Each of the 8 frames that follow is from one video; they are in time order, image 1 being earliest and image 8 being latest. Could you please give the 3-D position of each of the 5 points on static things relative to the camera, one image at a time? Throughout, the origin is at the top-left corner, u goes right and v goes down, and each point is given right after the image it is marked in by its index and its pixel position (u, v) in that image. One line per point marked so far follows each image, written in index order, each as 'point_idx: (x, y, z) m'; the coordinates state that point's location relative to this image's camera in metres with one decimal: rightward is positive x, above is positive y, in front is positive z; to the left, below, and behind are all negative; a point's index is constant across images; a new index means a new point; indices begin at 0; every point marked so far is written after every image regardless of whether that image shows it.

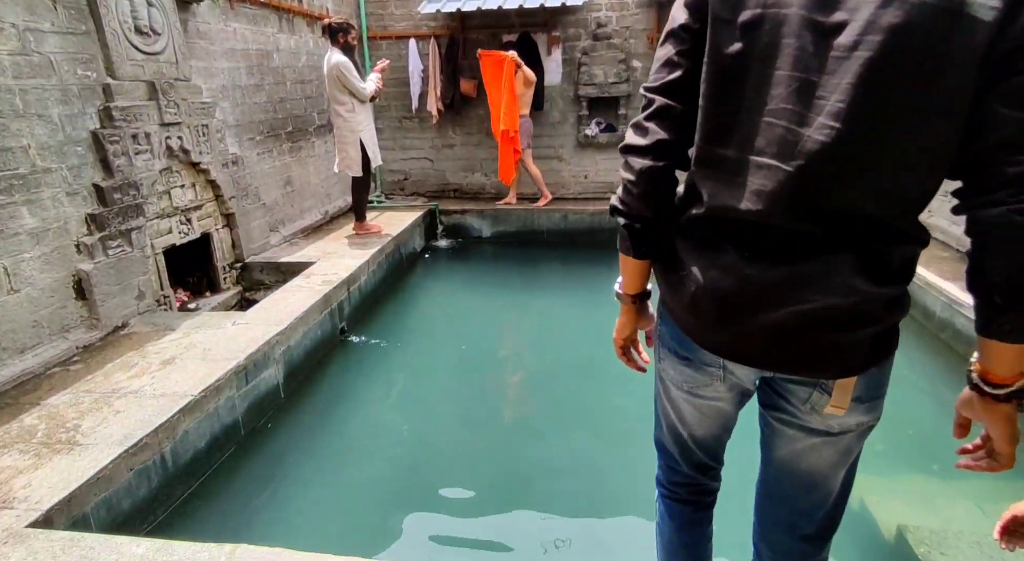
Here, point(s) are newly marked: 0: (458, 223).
0: (-0.6, +0.6, +6.6) m
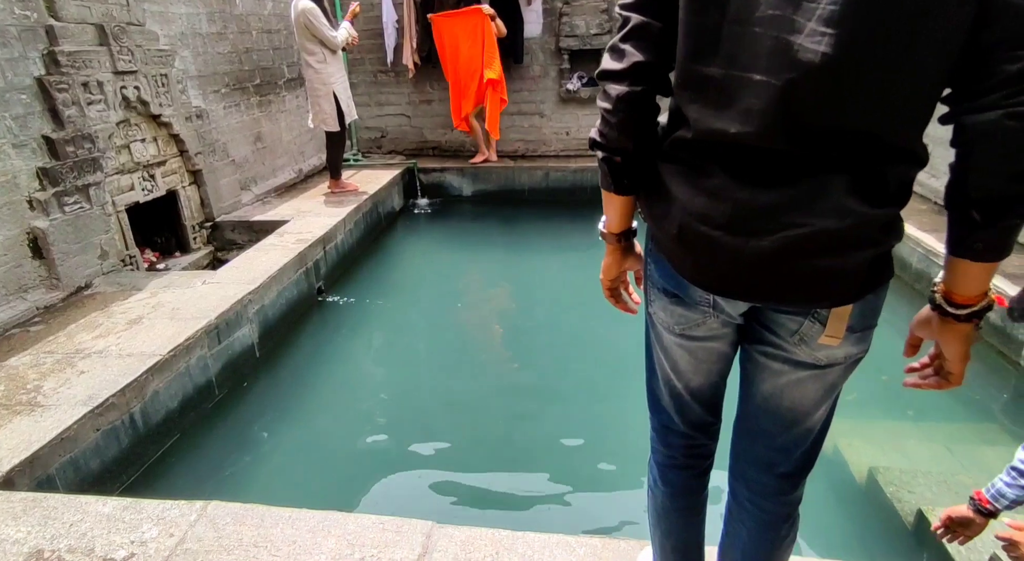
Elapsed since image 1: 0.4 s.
0: (-0.8, +1.0, +6.5) m
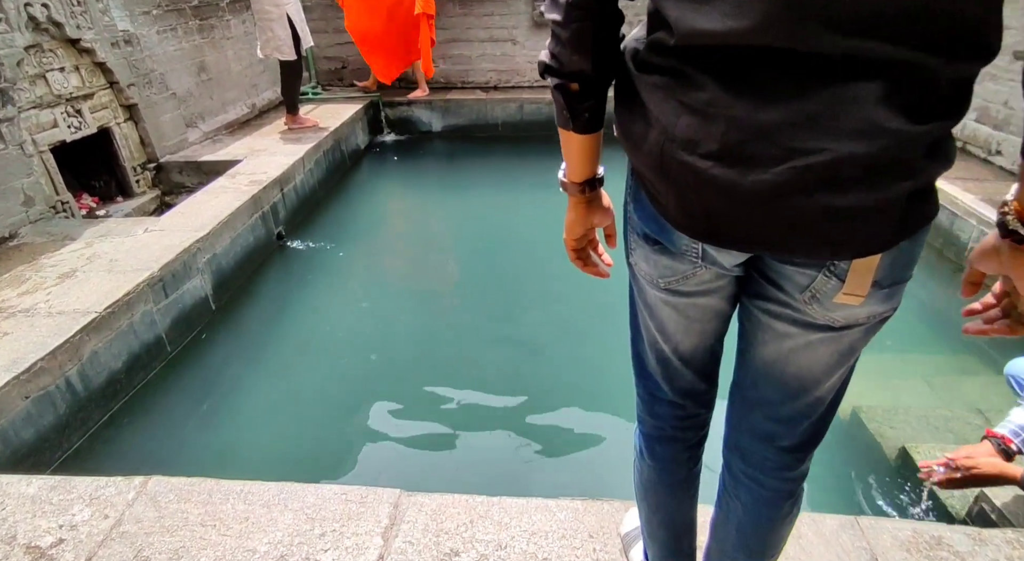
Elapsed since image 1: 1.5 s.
0: (-1.1, +1.6, +6.1) m
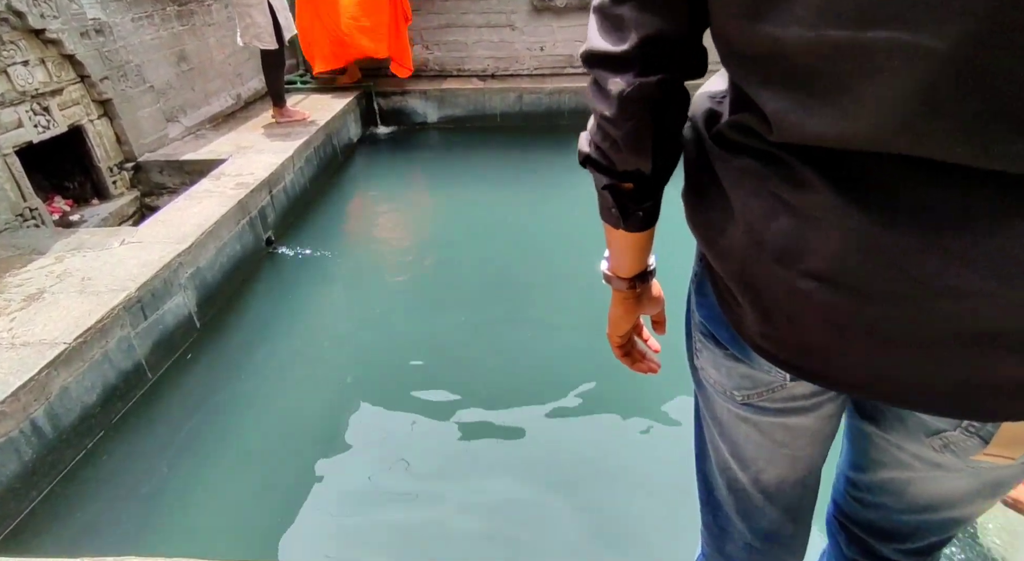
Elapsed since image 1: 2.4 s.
0: (-1.1, +1.6, +5.9) m
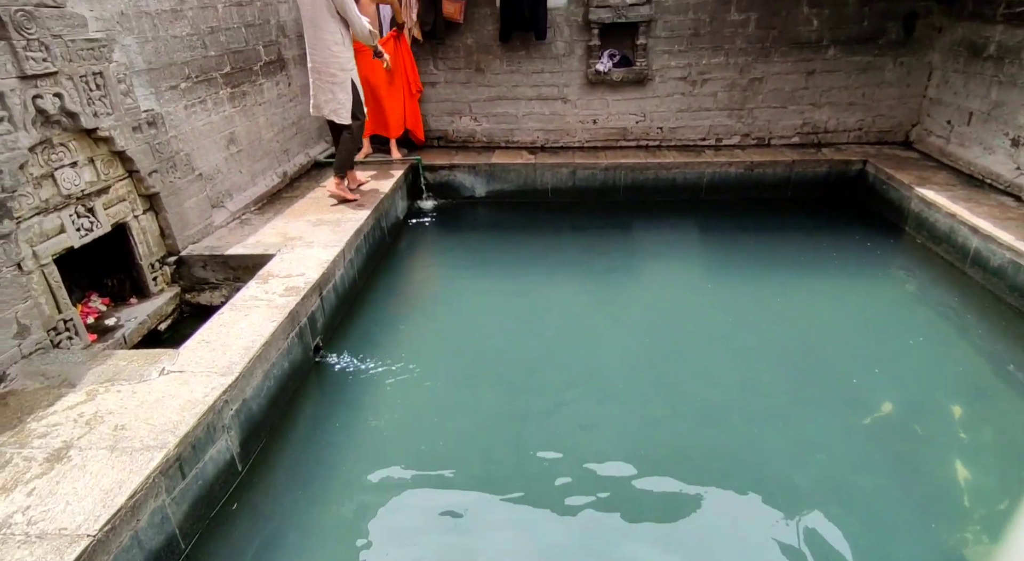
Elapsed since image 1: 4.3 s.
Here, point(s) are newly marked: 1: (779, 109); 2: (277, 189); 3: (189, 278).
0: (-0.6, +0.9, +5.7) m
1: (+2.7, +1.7, +6.2) m
2: (-1.8, +0.7, +4.8) m
3: (-1.6, 0.0, +3.2) m
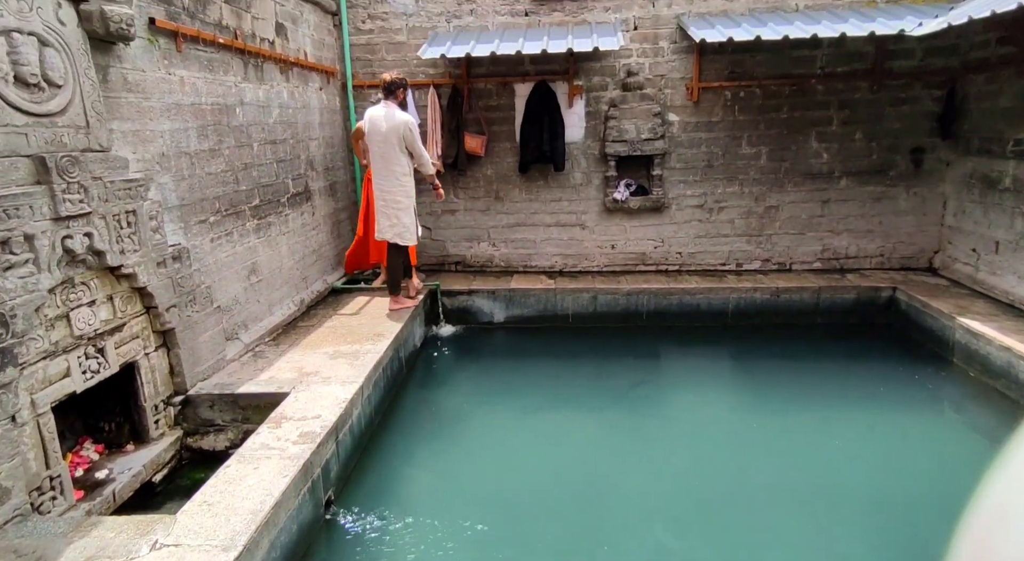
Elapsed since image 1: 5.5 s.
0: (-0.4, -0.2, +5.6) m
1: (+2.9, +0.4, +6.2) m
2: (-1.6, -0.3, +4.7) m
3: (-1.5, -0.7, +3.0) m
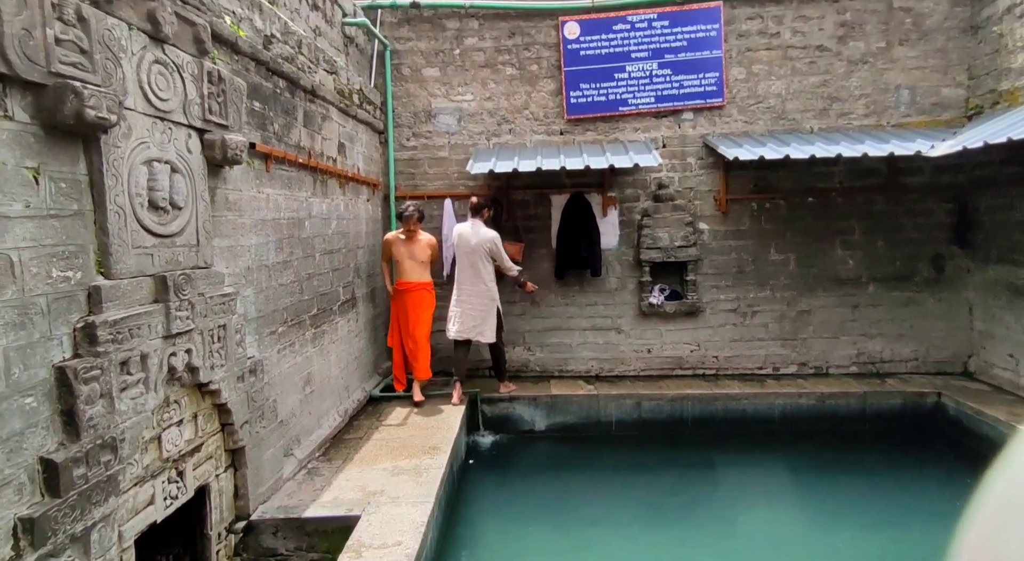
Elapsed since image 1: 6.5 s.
0: (0.0, -1.2, +5.5) m
1: (+3.2, -0.6, +6.3) m
2: (-1.2, -1.1, +4.6) m
3: (-1.1, -1.2, +2.9) m
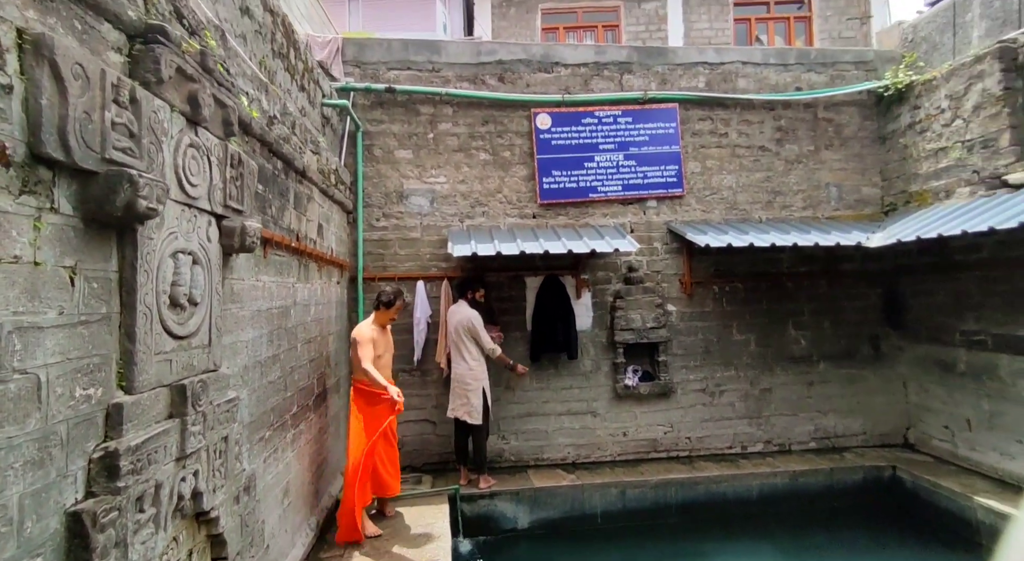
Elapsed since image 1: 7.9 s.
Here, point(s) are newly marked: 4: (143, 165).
0: (-0.2, -1.9, +5.2) m
1: (+3.0, -1.4, +6.5) m
2: (-1.3, -1.7, +4.1) m
3: (-0.9, -1.6, +2.4) m
4: (-1.0, +0.3, +1.7) m
